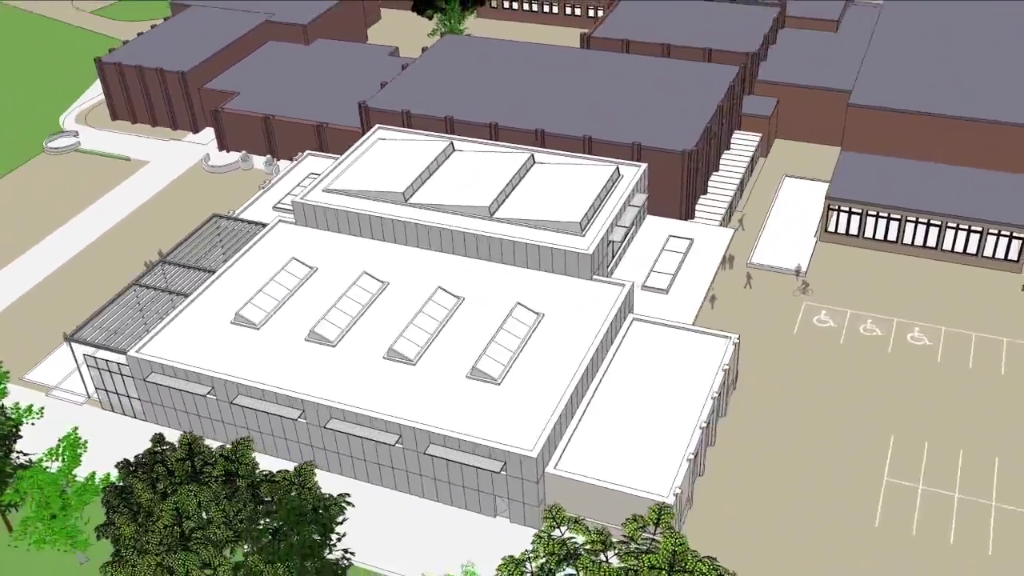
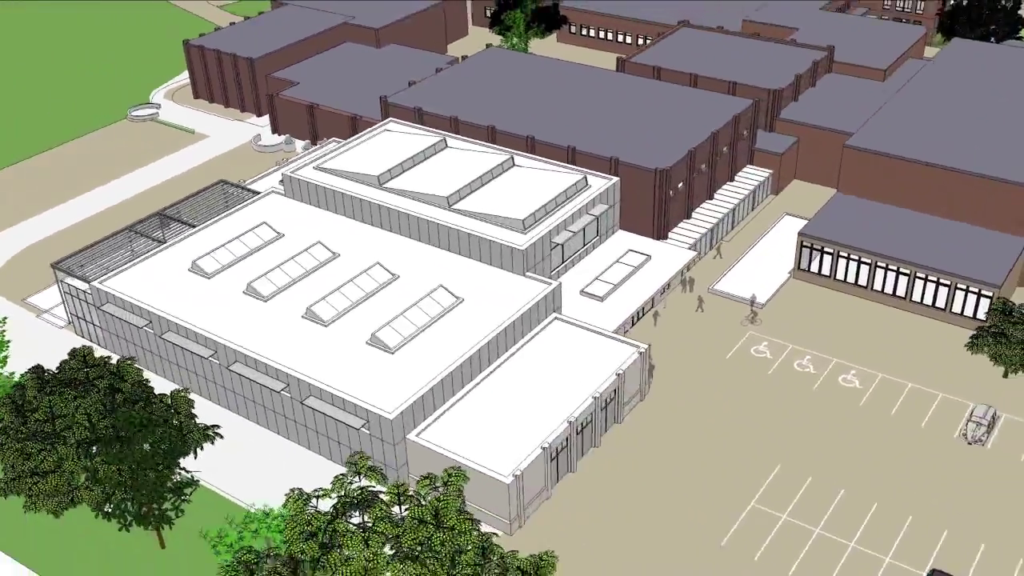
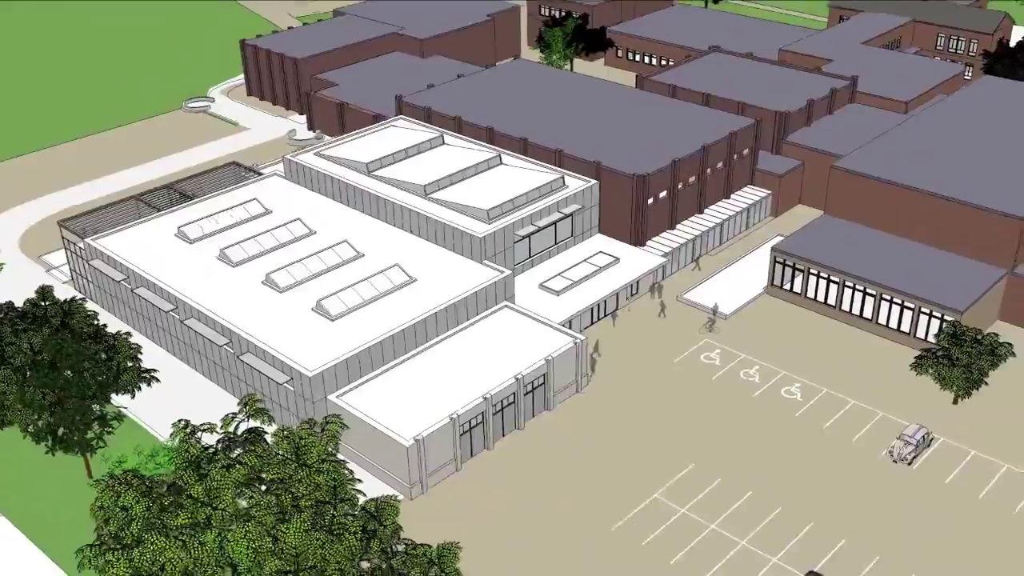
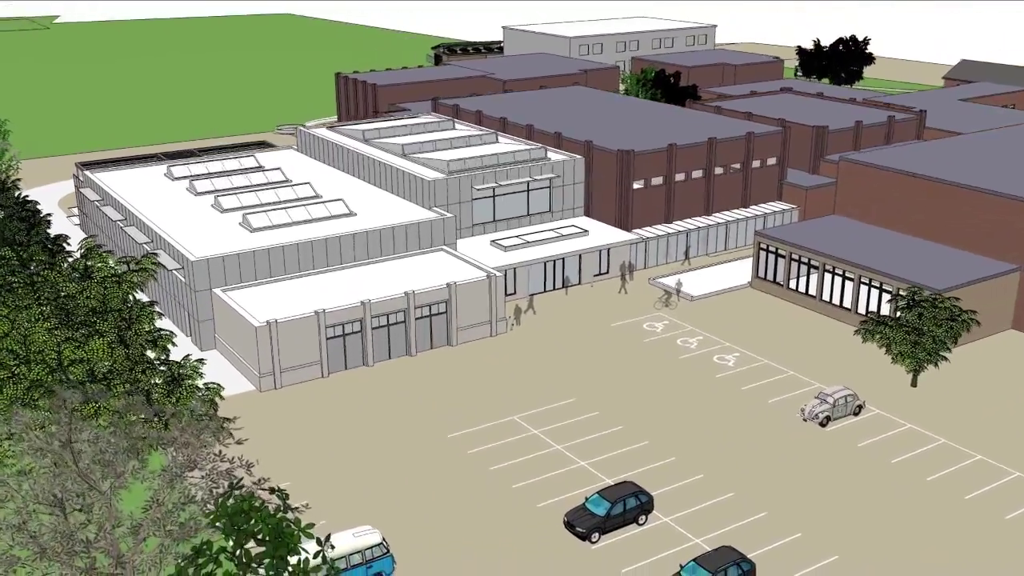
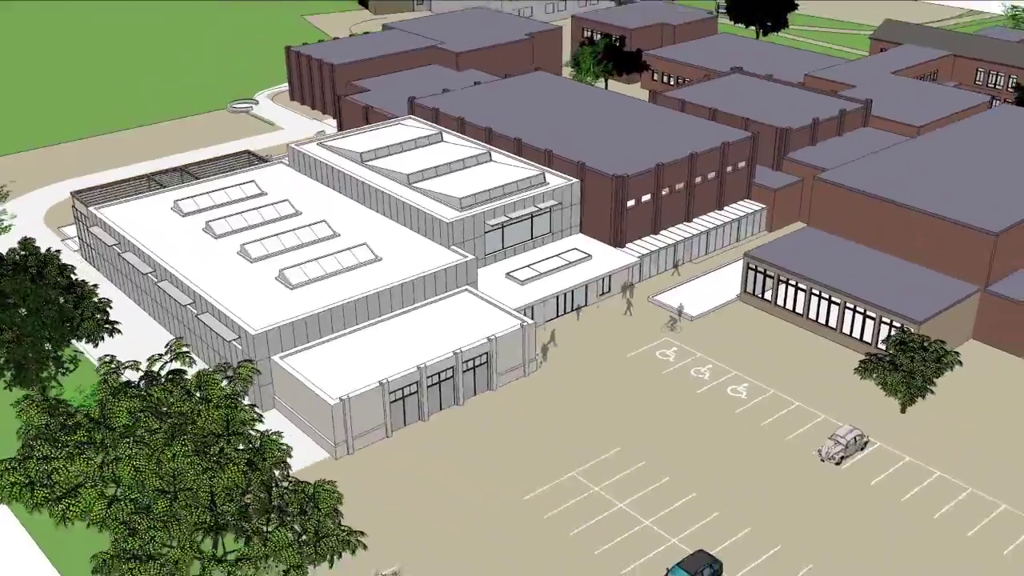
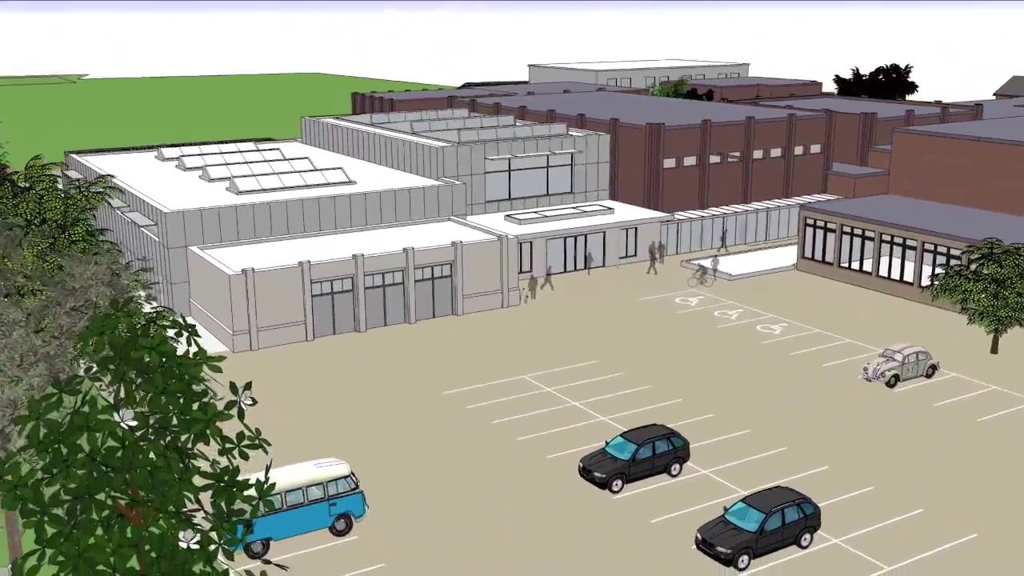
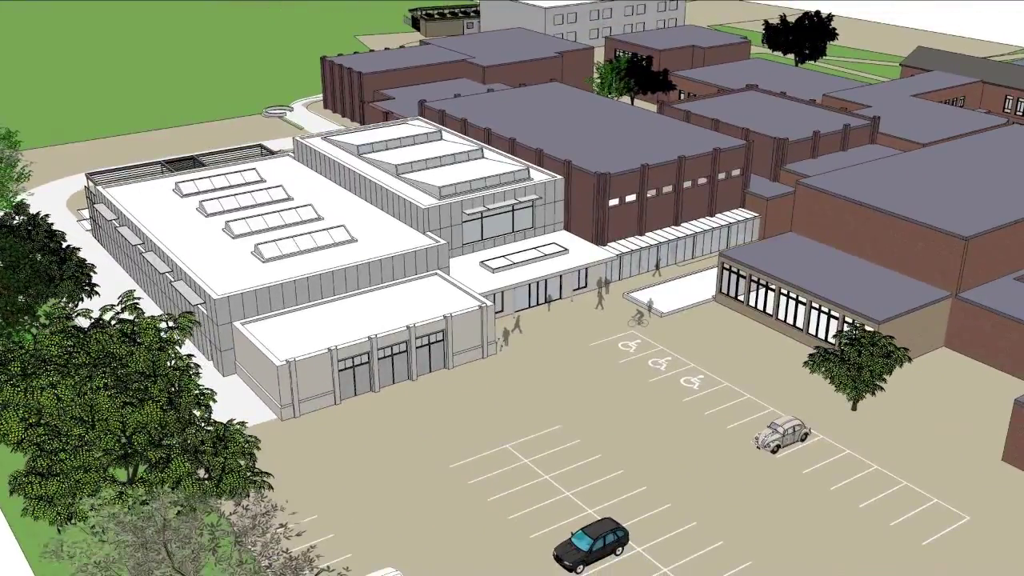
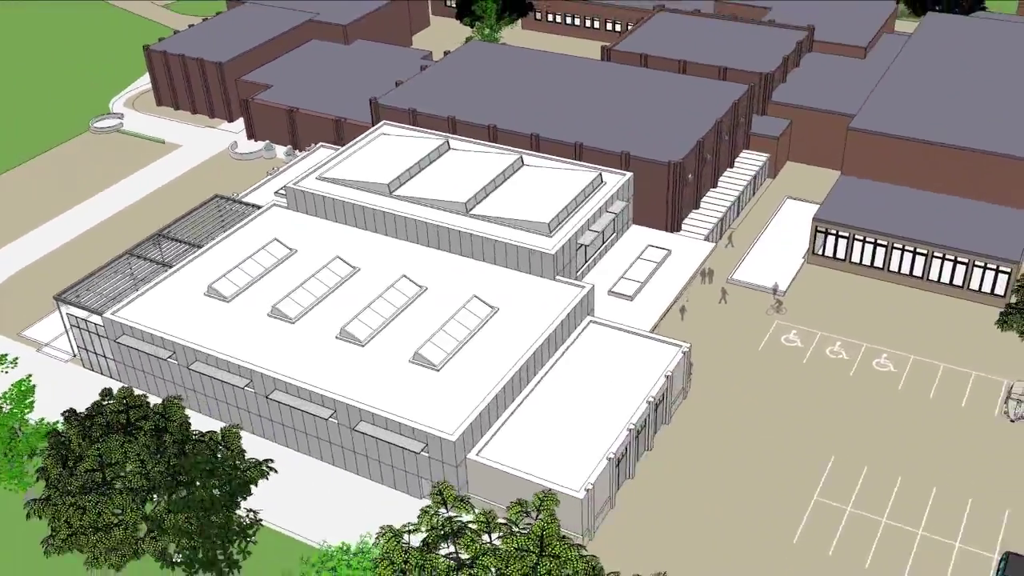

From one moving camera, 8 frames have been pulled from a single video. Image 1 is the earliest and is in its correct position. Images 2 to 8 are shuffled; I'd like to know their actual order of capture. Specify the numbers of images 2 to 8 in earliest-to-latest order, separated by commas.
8, 2, 3, 5, 7, 4, 6
